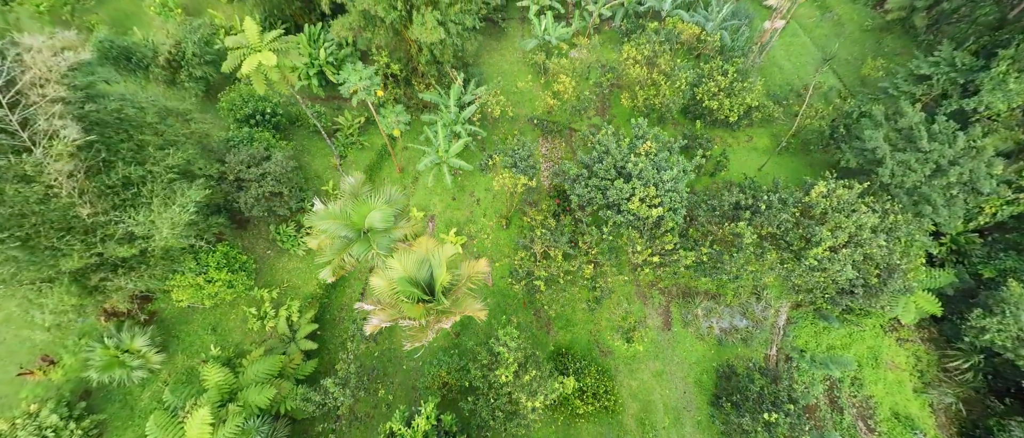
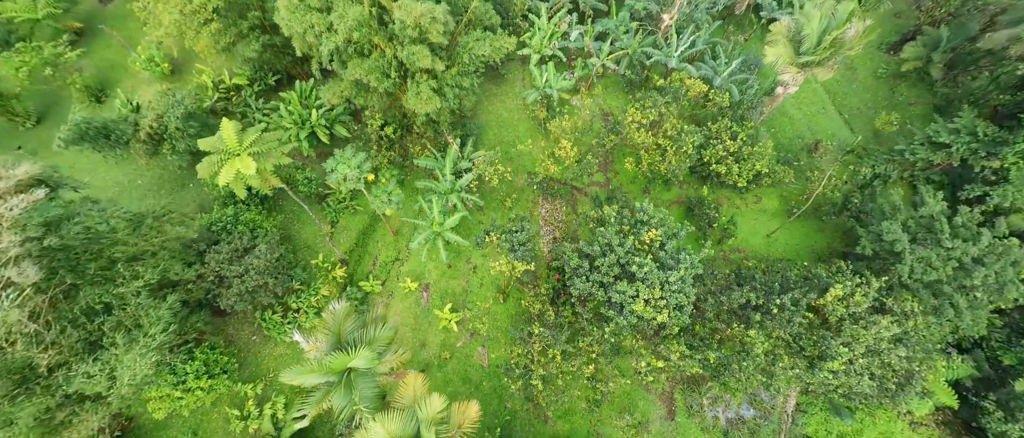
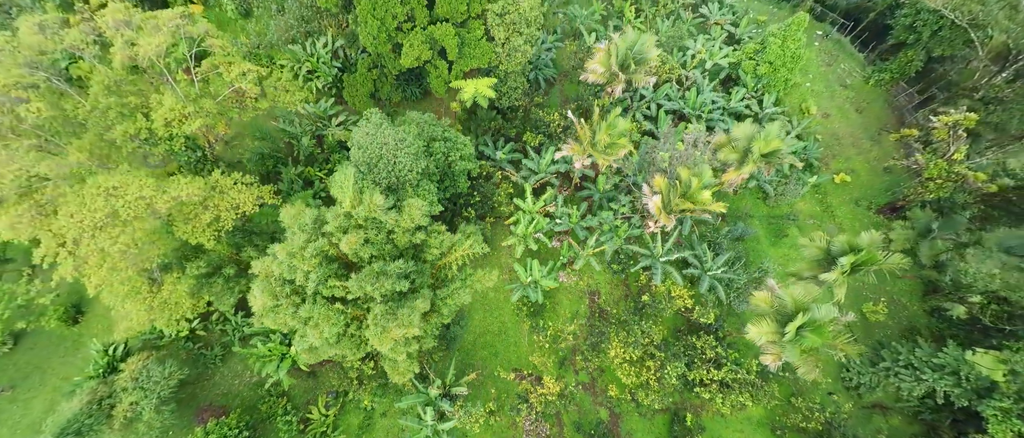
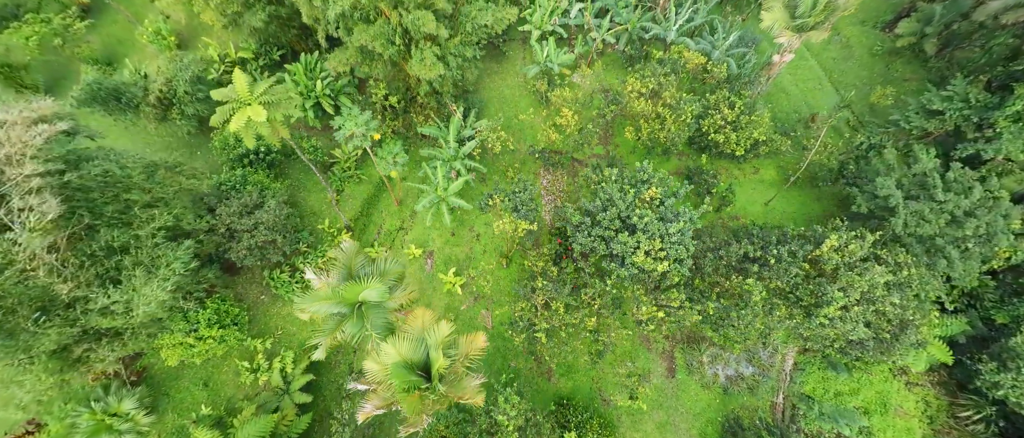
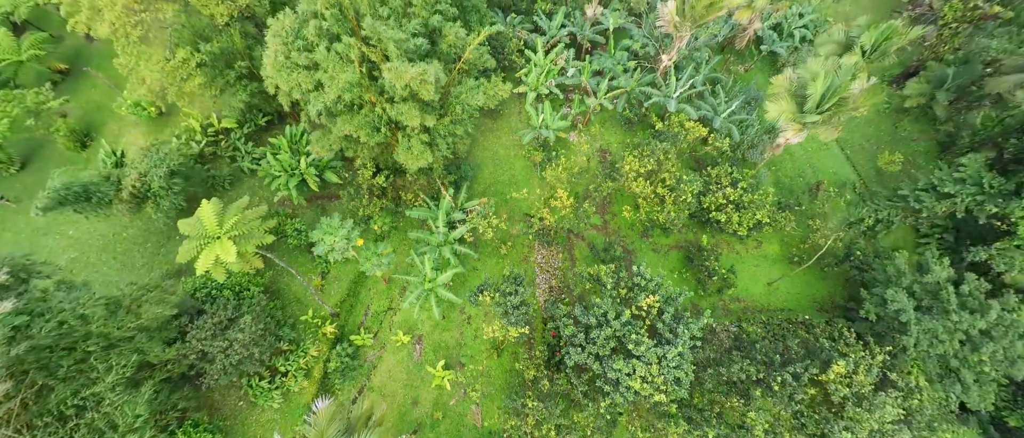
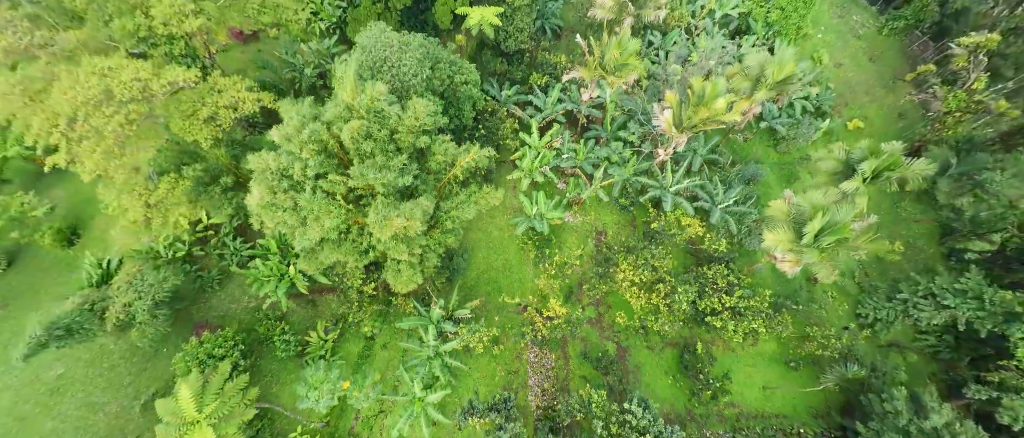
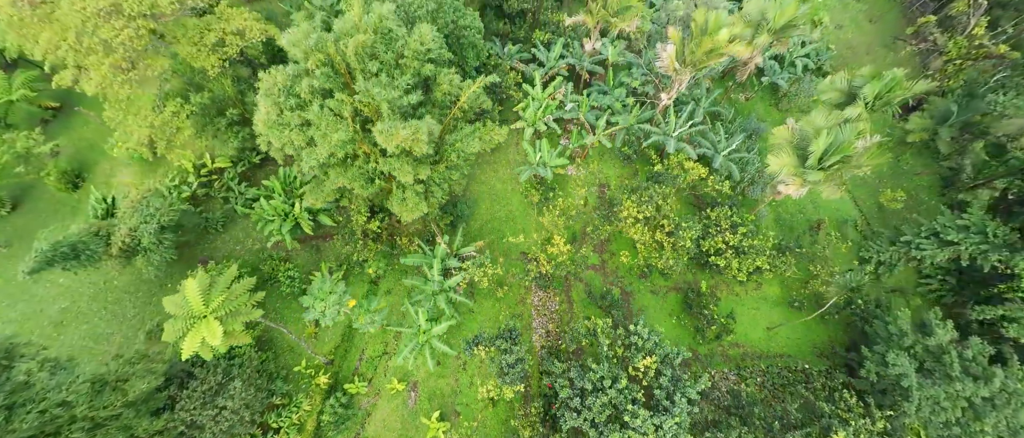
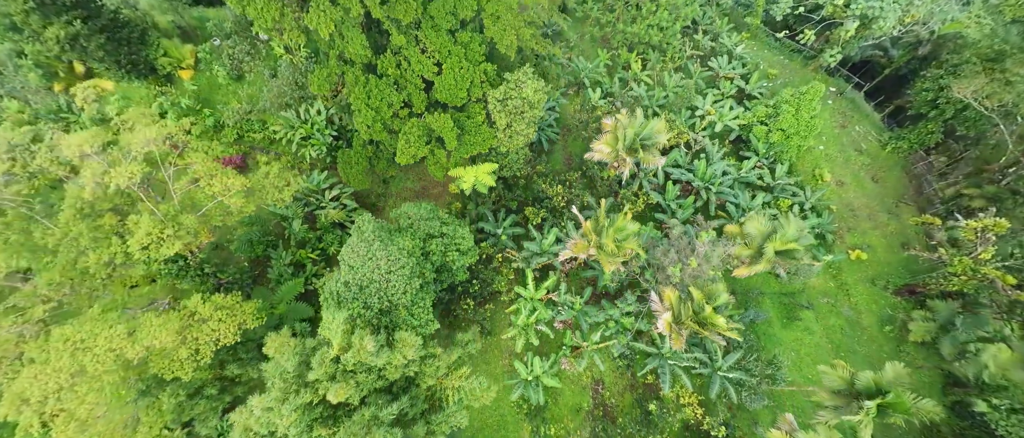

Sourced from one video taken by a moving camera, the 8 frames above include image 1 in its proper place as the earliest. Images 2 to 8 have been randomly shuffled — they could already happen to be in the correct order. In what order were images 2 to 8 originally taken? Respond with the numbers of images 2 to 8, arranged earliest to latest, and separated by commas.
4, 2, 5, 7, 6, 3, 8
